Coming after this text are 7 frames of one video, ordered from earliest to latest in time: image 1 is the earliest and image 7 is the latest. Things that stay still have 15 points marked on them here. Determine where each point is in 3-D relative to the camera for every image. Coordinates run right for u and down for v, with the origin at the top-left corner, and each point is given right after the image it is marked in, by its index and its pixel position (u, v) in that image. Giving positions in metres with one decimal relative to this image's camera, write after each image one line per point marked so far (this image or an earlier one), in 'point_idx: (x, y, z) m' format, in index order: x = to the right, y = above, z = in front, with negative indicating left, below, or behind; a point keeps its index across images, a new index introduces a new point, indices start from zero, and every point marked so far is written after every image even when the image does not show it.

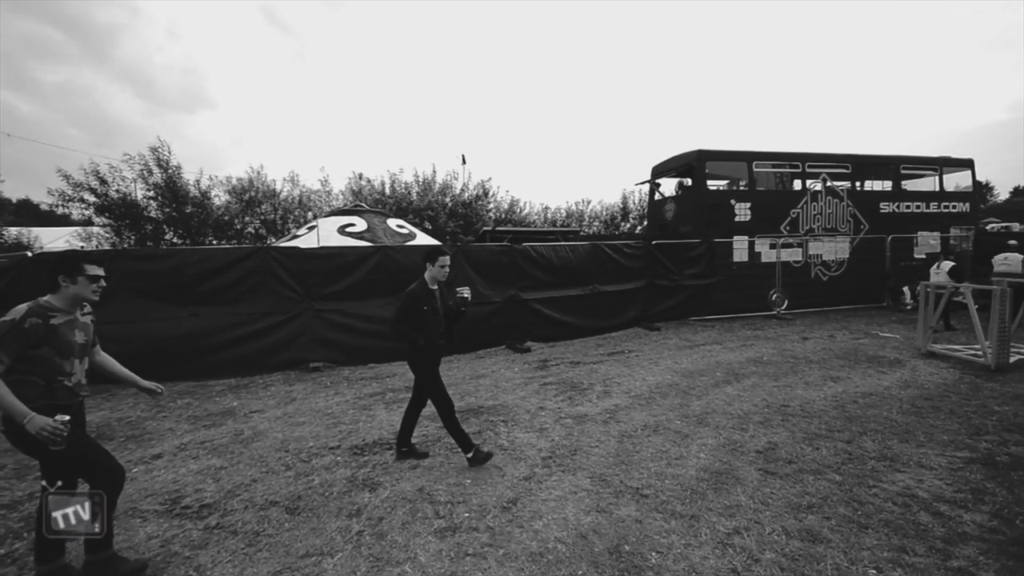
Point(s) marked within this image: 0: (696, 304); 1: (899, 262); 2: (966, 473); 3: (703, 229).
0: (+5.6, -0.5, +14.0) m
1: (+13.6, +0.9, +16.2) m
2: (+3.7, -1.5, +3.8) m
3: (+6.1, +1.9, +14.8) m
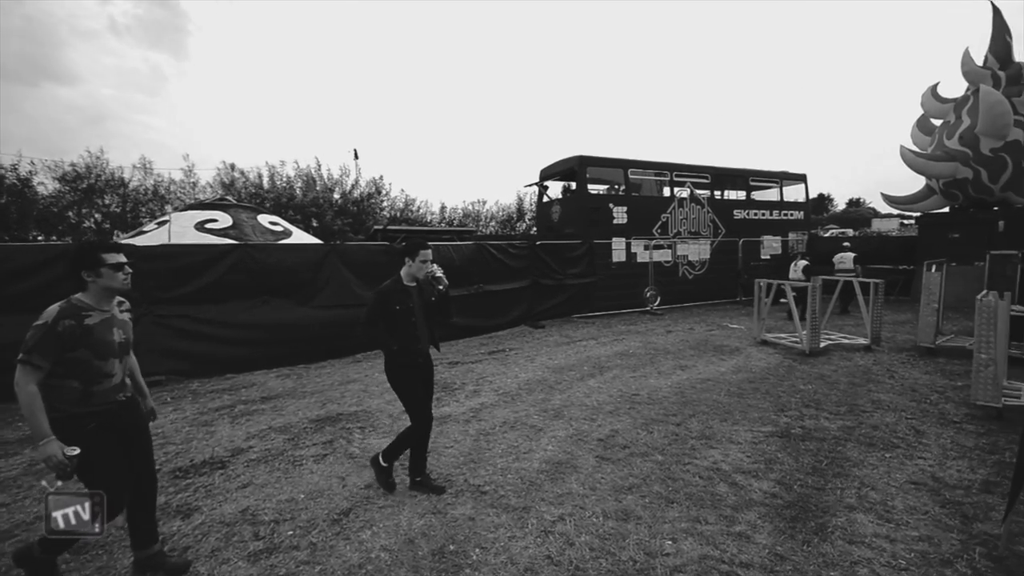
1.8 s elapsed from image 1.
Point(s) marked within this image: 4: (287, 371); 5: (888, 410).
0: (+2.1, -0.5, +14.8) m
1: (+9.5, +1.0, +18.6) m
2: (+2.4, -1.5, +4.4) m
3: (+2.5, +2.0, +15.7) m
4: (-4.1, -1.5, +8.3) m
5: (+4.5, -1.5, +5.6) m
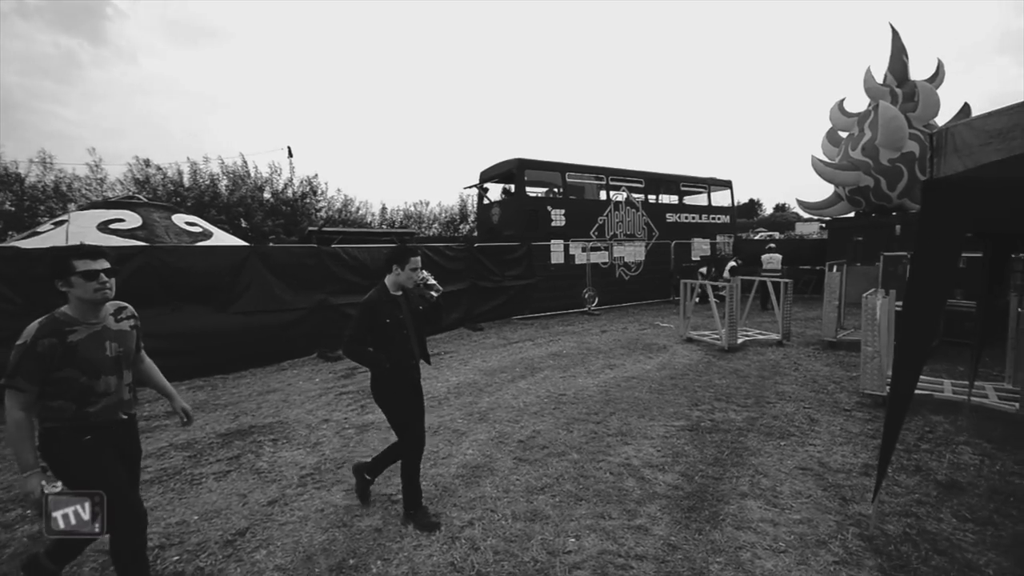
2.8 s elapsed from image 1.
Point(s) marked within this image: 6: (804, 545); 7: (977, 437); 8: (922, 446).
0: (+0.2, -0.5, +14.9) m
1: (+7.1, +1.0, +19.5) m
2: (+1.6, -1.5, +4.6) m
3: (+0.4, +1.9, +15.8) m
4: (-5.2, -1.6, +7.8) m
5: (+3.6, -1.5, +6.0) m
6: (+1.8, -1.6, +2.9) m
7: (+4.7, -1.5, +4.6) m
8: (+3.9, -1.5, +4.4) m
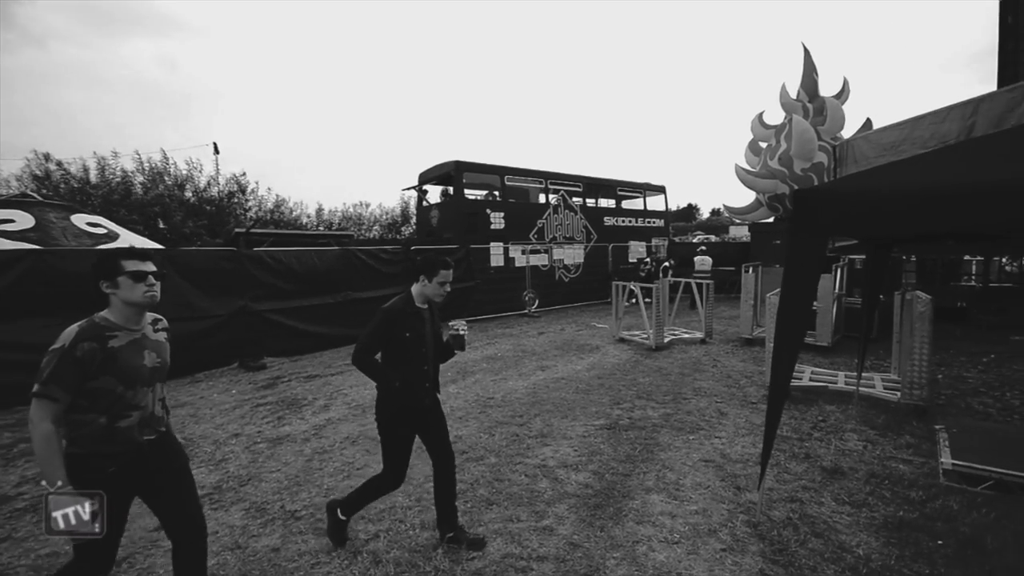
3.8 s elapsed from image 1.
0: (-1.8, -0.6, +14.8) m
1: (+4.6, +1.0, +20.1) m
2: (+0.8, -1.5, +4.7) m
3: (-1.7, +1.8, +15.7) m
4: (-6.3, -1.7, +7.1) m
5: (+2.6, -1.5, +6.3) m
6: (+1.2, -1.6, +3.0) m
7: (+3.9, -1.5, +5.1) m
8: (+3.1, -1.5, +4.8) m
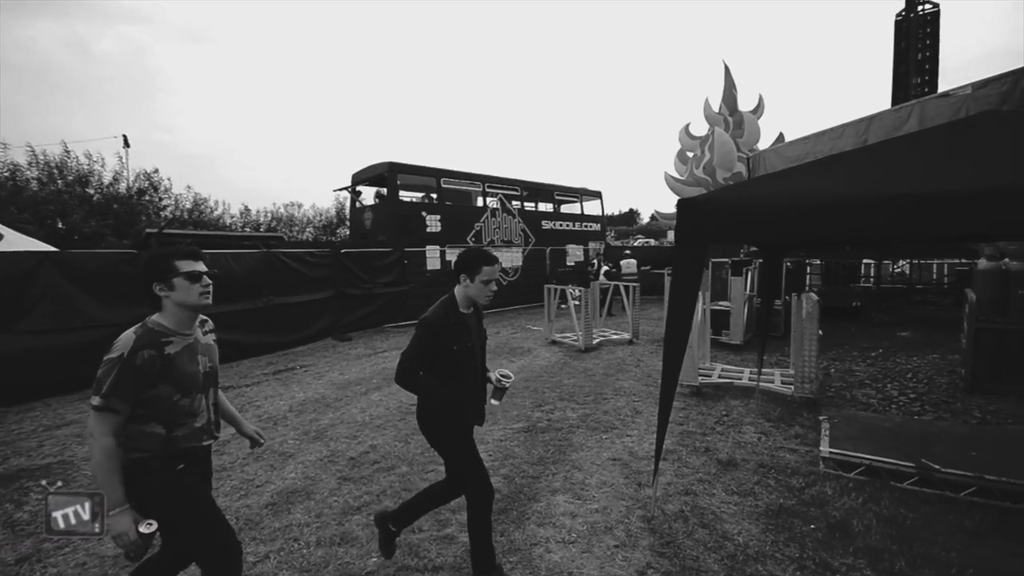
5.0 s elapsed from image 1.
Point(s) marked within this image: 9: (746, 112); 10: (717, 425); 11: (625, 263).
0: (-3.8, -0.7, +14.5) m
1: (+1.9, +0.8, +20.5) m
2: (0.0, -1.6, +4.7) m
3: (-3.9, +1.7, +15.4) m
4: (-7.4, -1.8, +6.3) m
5: (+1.6, -1.5, +6.6) m
6: (+0.5, -1.6, +3.1) m
7: (+2.9, -1.5, +5.5) m
8: (+2.3, -1.5, +5.1) m
9: (+8.0, +6.0, +15.8) m
10: (+2.3, -1.5, +5.2) m
11: (+3.6, +0.8, +14.7) m
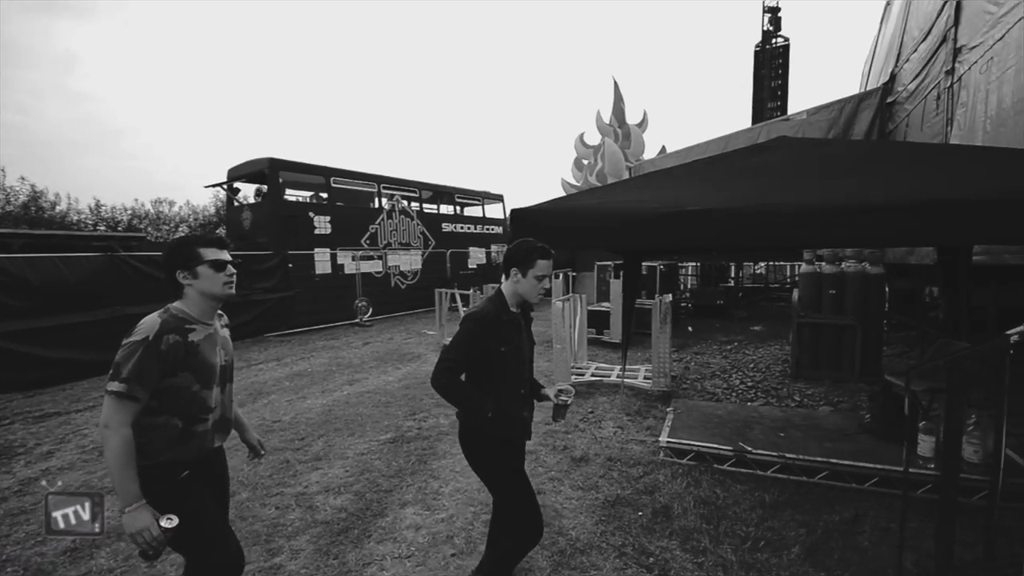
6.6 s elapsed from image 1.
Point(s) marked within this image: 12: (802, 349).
0: (-7.0, -0.9, +13.4) m
1: (-2.6, +0.7, +20.4) m
2: (-1.4, -1.7, +4.6) m
3: (-7.2, +1.5, +14.3) m
4: (-9.0, -2.0, +4.7) m
5: (-0.2, -1.6, +6.7) m
6: (-0.5, -1.7, +3.1) m
7: (+1.4, -1.6, +5.9) m
8: (+0.8, -1.6, +5.3) m
9: (+4.3, +6.0, +17.0) m
10: (+0.8, -1.6, +5.4) m
11: (+0.2, +0.7, +15.0) m
12: (+4.5, -1.0, +7.3) m
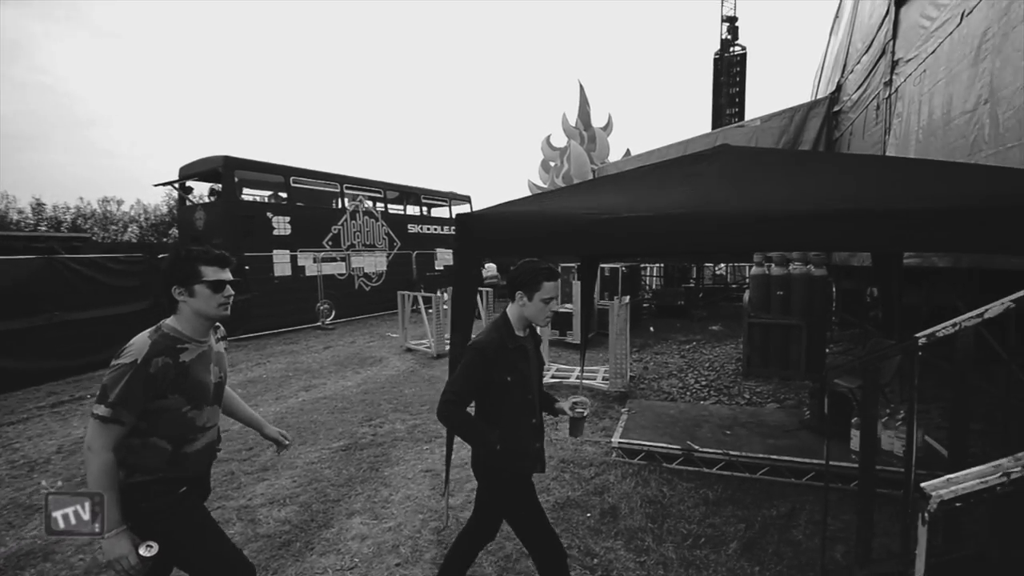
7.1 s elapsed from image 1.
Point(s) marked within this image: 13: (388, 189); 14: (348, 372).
0: (-8.0, -1.0, +12.9) m
1: (-4.0, +0.6, +20.2) m
2: (-1.8, -1.7, +4.4) m
3: (-8.3, +1.4, +13.8) m
4: (-9.4, -2.1, +4.1) m
5: (-0.7, -1.6, +6.6) m
6: (-0.9, -1.7, +3.0) m
7: (+0.9, -1.6, +5.9) m
8: (+0.3, -1.6, +5.4) m
9: (+3.0, +5.9, +17.2) m
10: (+0.3, -1.6, +5.5) m
11: (-0.9, +0.6, +15.0) m
12: (+3.9, -1.0, +7.5) m
13: (-5.2, +4.1, +19.2) m
14: (-3.1, -1.6, +8.9) m
